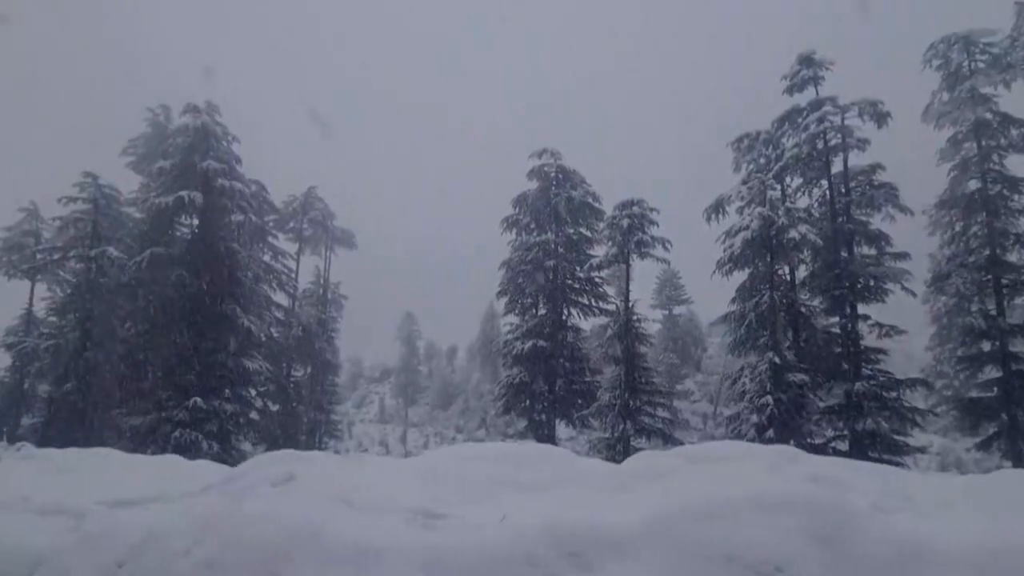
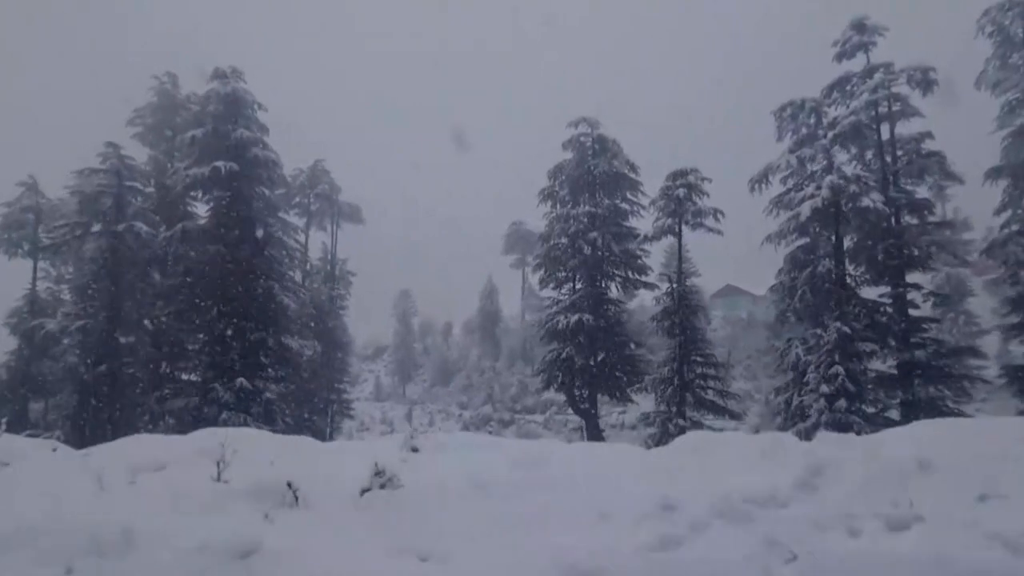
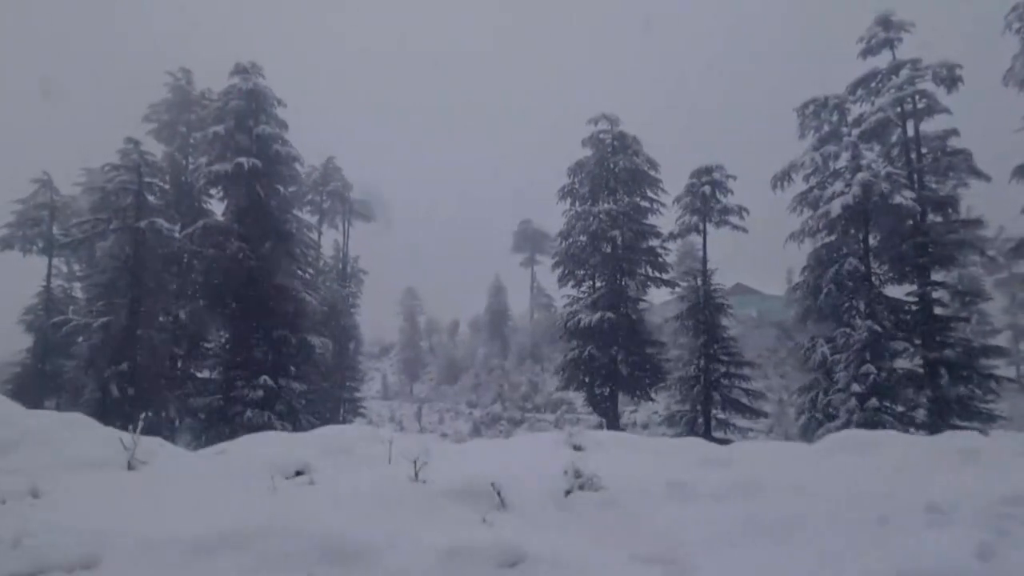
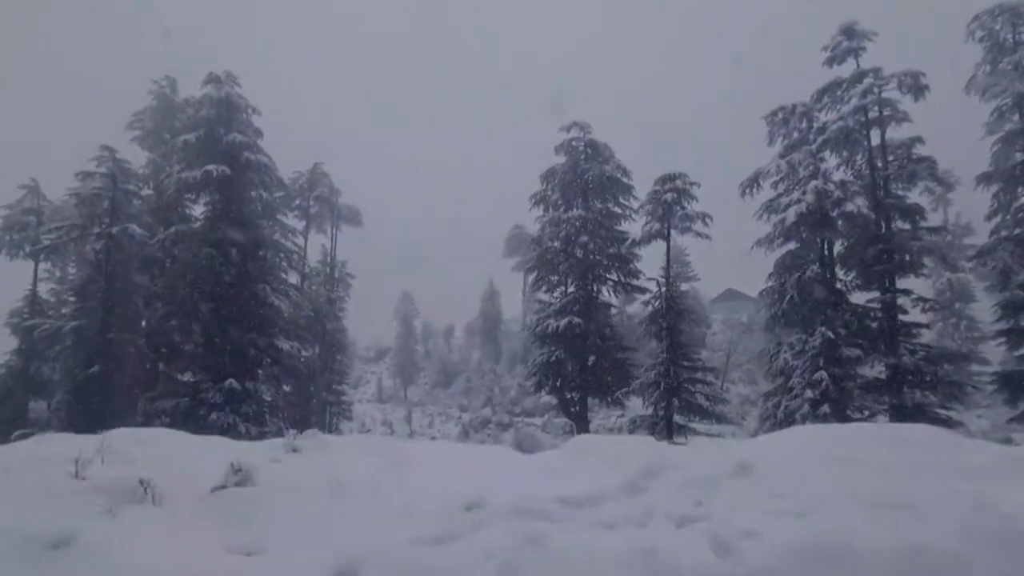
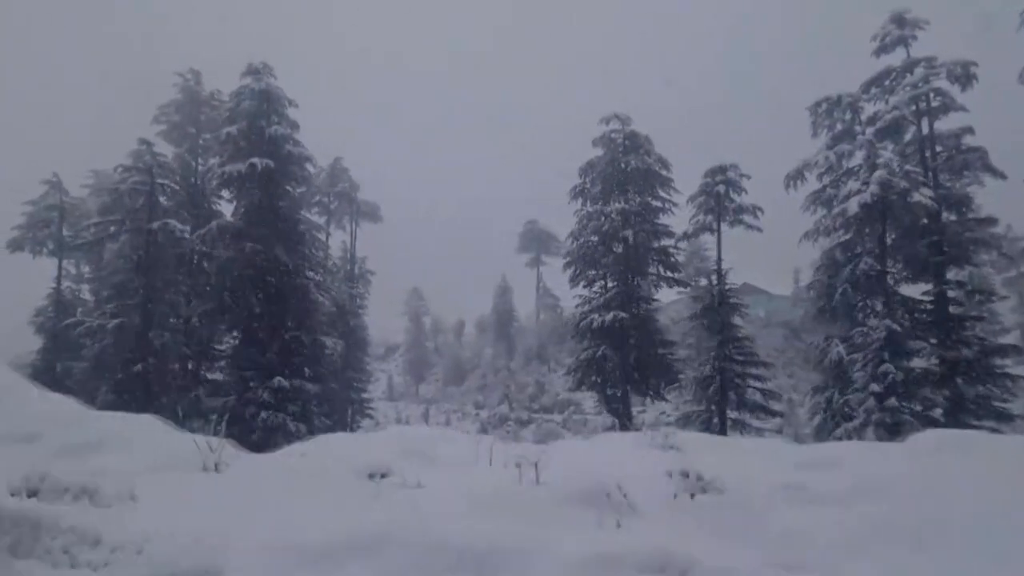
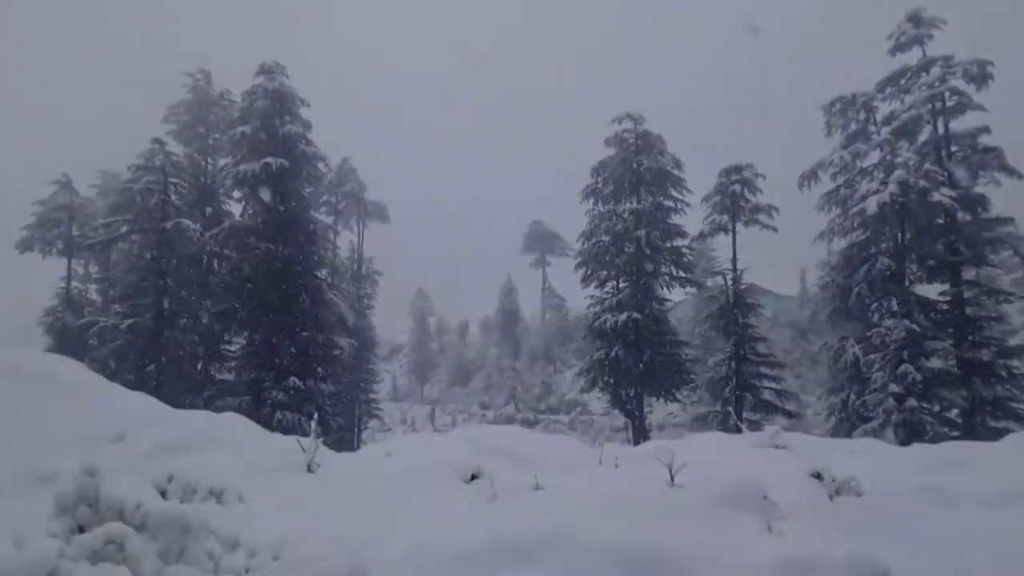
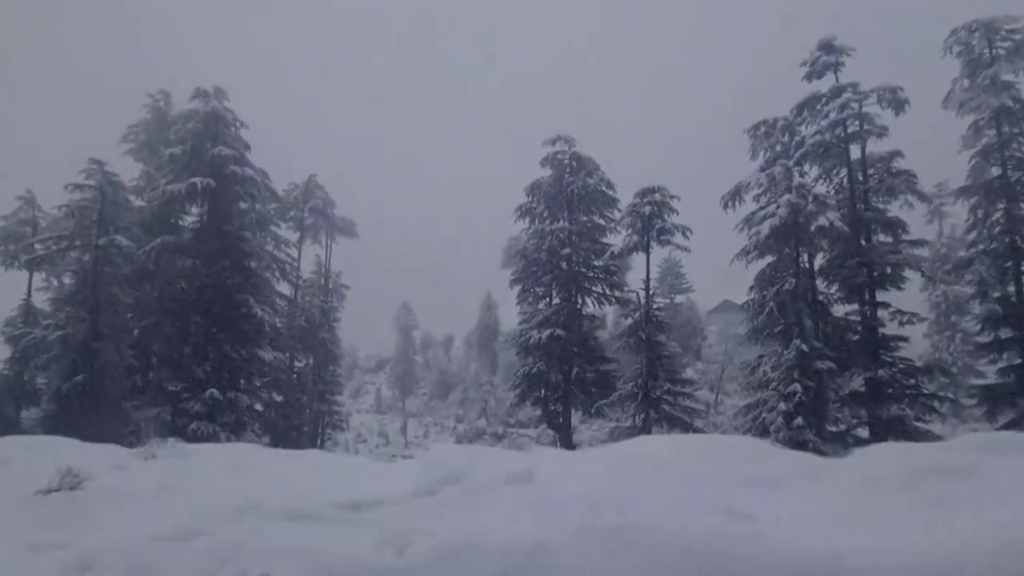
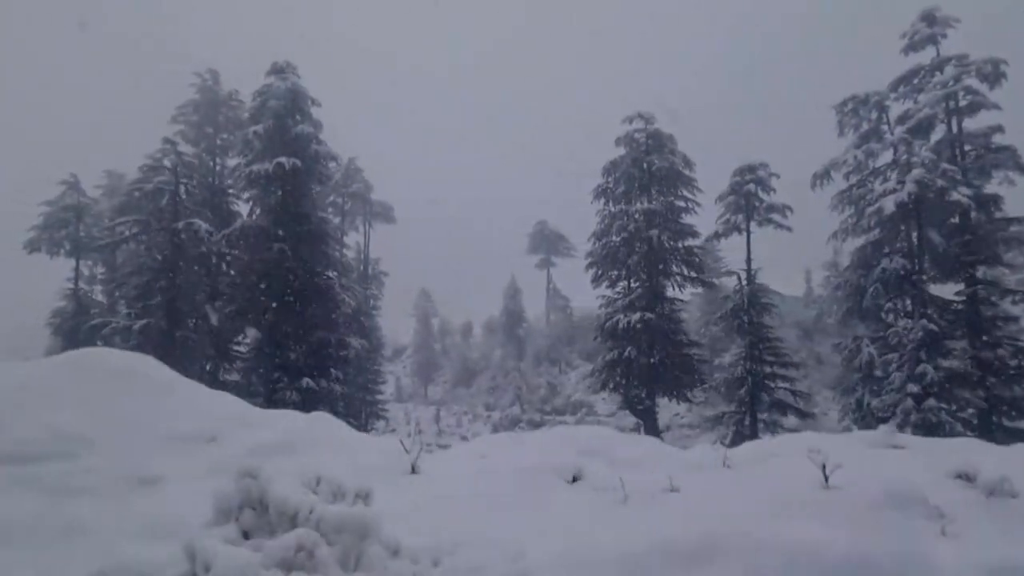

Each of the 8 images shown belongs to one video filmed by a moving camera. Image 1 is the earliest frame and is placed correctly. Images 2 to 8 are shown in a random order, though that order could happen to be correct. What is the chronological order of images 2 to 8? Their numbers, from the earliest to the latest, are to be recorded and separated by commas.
7, 4, 2, 3, 5, 6, 8
